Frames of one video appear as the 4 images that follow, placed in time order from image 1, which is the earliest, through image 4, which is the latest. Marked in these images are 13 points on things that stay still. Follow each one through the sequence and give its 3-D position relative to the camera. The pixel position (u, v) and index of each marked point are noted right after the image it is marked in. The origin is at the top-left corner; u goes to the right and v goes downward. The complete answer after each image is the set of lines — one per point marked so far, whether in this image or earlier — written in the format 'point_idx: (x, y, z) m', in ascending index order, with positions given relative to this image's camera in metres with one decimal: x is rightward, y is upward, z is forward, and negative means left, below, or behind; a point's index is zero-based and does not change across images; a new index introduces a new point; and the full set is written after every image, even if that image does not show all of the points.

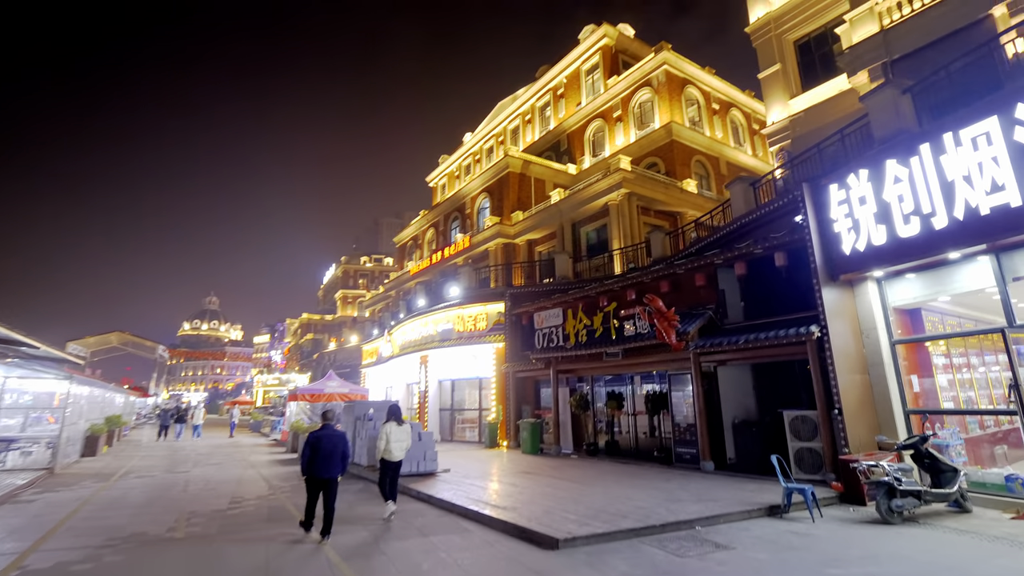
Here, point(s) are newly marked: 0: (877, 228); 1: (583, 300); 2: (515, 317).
0: (+5.8, +1.0, +7.8) m
1: (+2.0, -0.3, +13.8) m
2: (+0.1, -1.0, +17.3) m
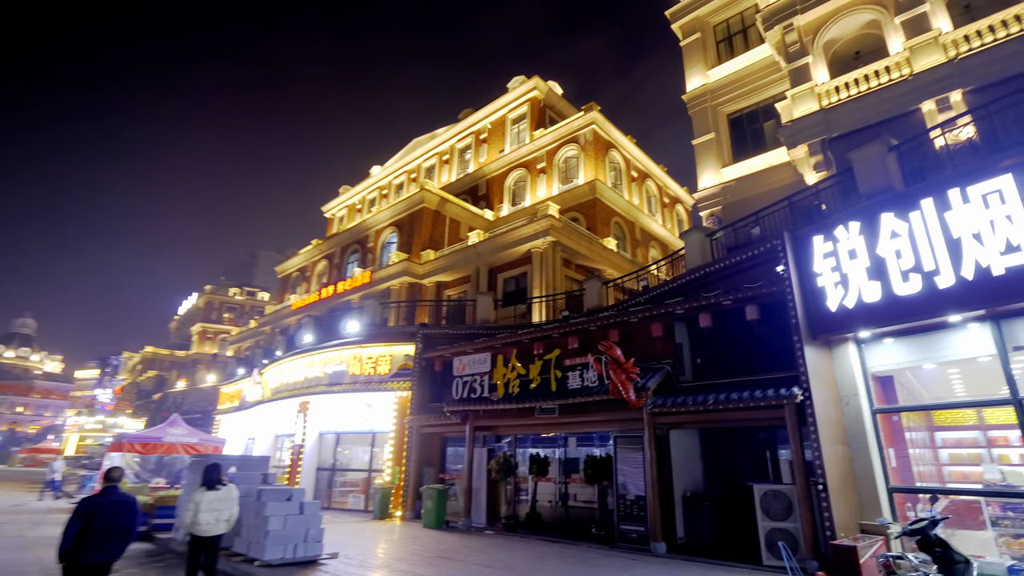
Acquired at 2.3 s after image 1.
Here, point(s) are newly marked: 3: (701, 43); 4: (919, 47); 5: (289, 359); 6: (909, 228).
0: (+5.2, +0.1, +7.2) m
1: (+0.1, -1.4, +12.1) m
2: (-2.6, -2.2, +15.0) m
3: (+6.9, +9.0, +18.4) m
4: (+9.7, +5.8, +11.9) m
5: (-8.5, -2.7, +19.1) m
6: (+5.6, +0.8, +7.0) m
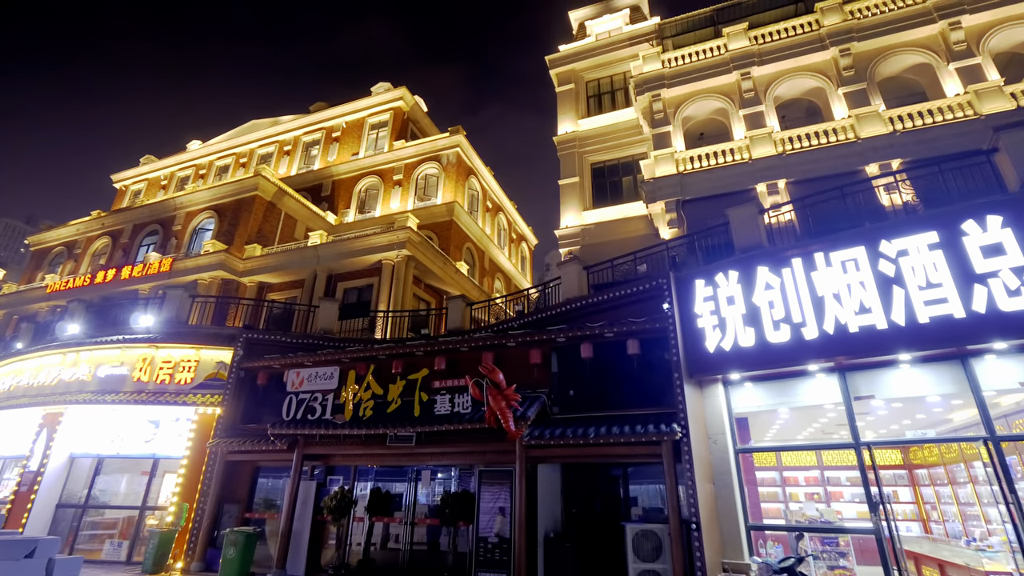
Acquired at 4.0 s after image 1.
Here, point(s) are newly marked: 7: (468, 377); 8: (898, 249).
0: (+3.6, -0.6, +7.8) m
1: (-2.9, -1.5, +10.5) m
2: (-6.6, -2.1, +12.2) m
3: (+2.4, +7.6, +19.5) m
4: (+6.9, +4.3, +14.1) m
5: (-13.5, -1.9, +14.1) m
6: (+4.2, +0.1, +7.7) m
7: (-0.8, -1.7, +9.4) m
8: (+5.4, +0.5, +6.9) m
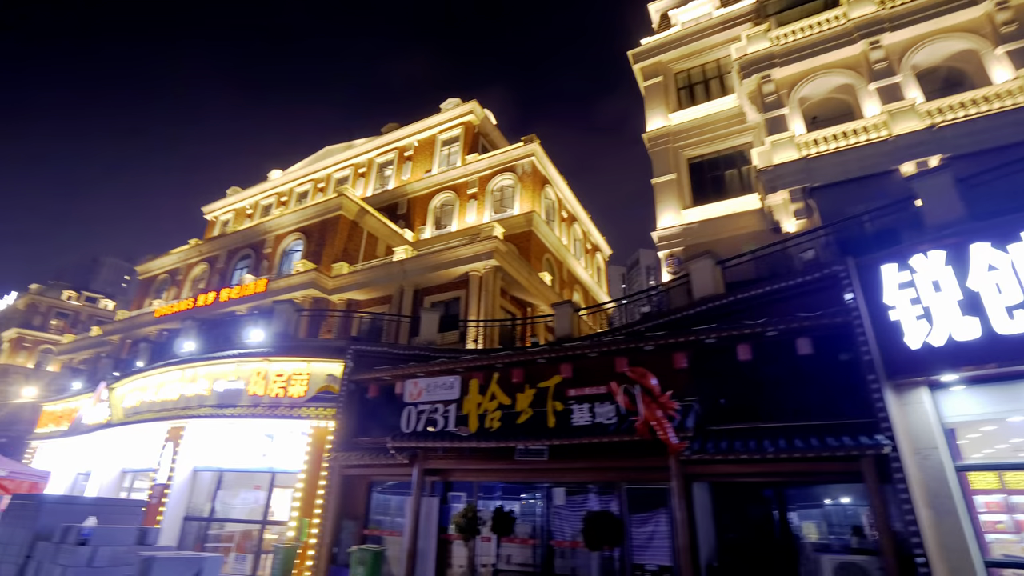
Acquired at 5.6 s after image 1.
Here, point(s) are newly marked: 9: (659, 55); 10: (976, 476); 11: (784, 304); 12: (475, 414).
0: (+5.8, -0.4, +6.4) m
1: (-0.3, -1.6, +9.9) m
2: (-3.8, -2.3, +12.0) m
3: (+5.7, +7.5, +18.5) m
4: (+9.7, +4.4, +12.5) m
5: (-10.5, -2.5, +14.6) m
6: (+6.3, +0.3, +6.3) m
7: (+1.6, -1.6, +8.5) m
8: (+7.4, +0.9, +5.4) m
9: (+5.7, +8.8, +18.9) m
10: (+6.2, -2.4, +6.4) m
11: (+4.3, -0.3, +8.2) m
12: (-0.8, -2.4, +9.6) m
